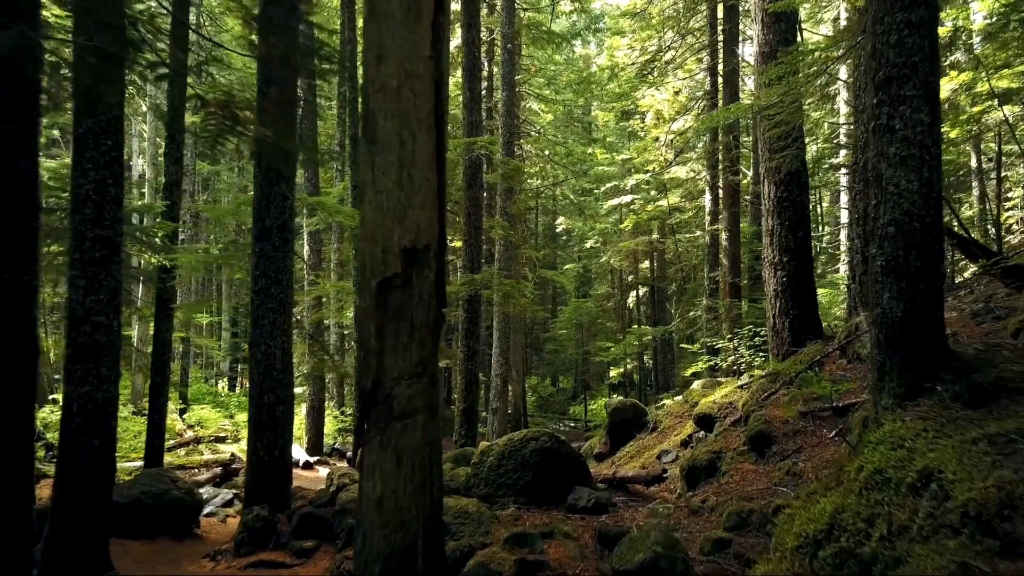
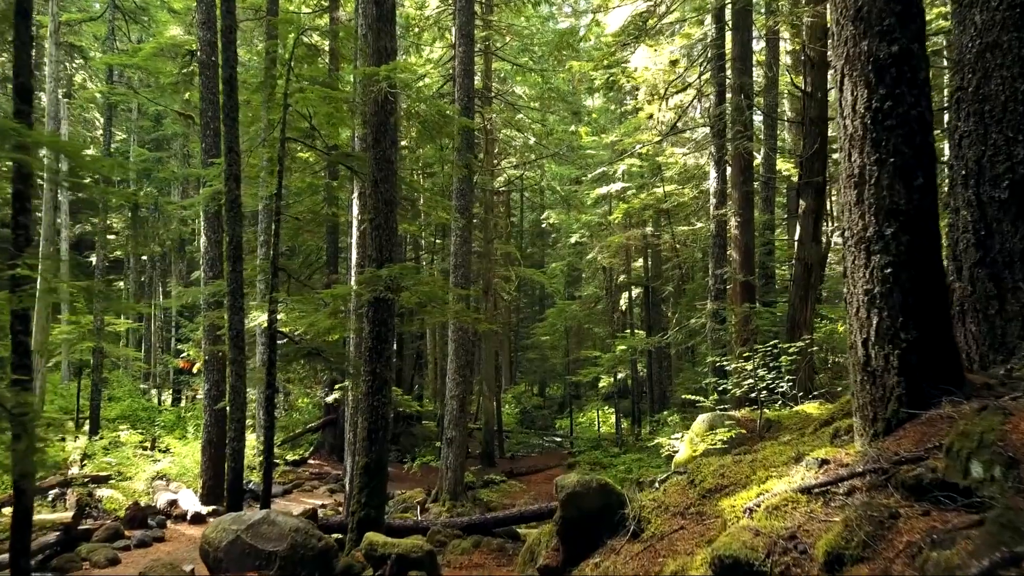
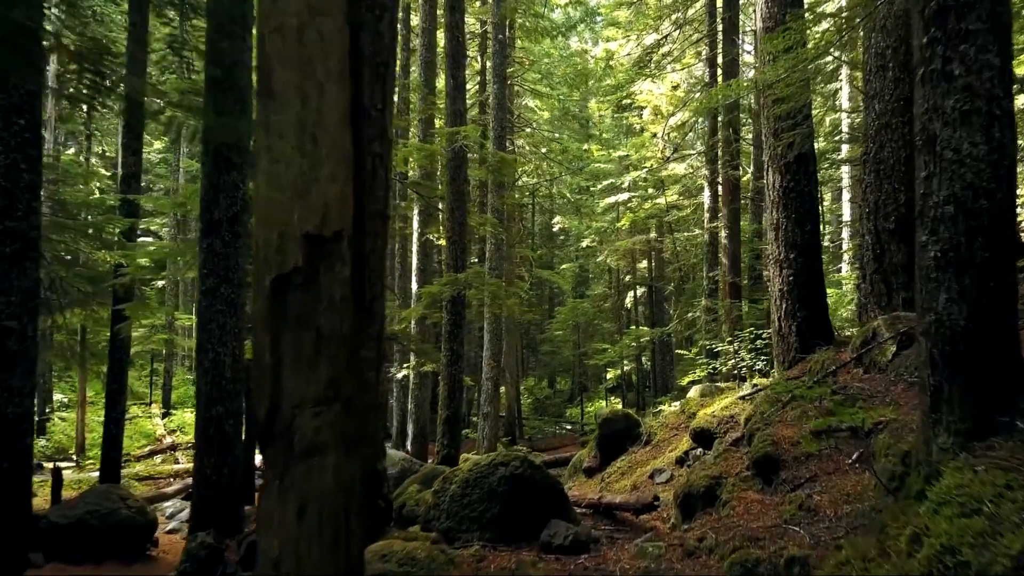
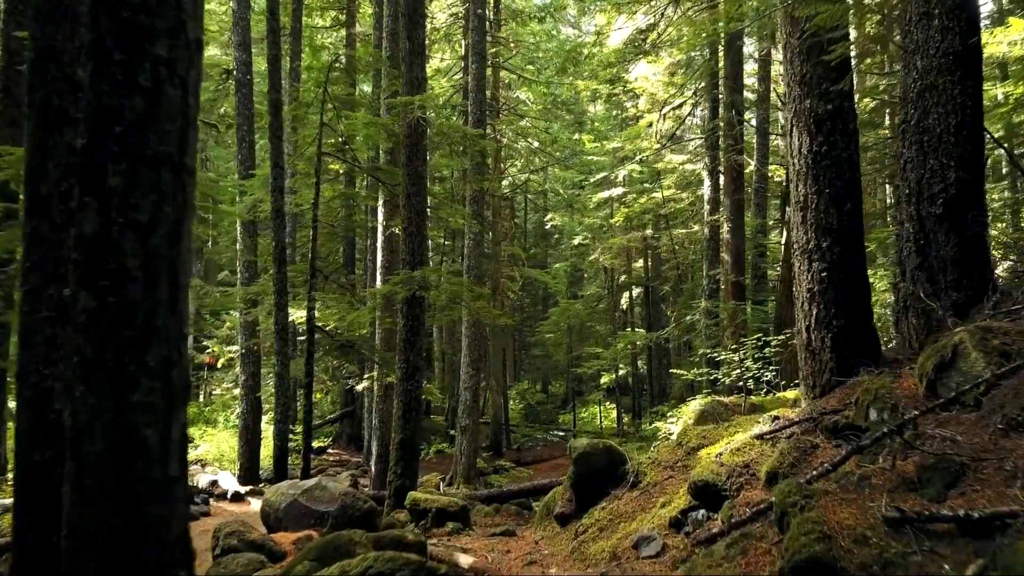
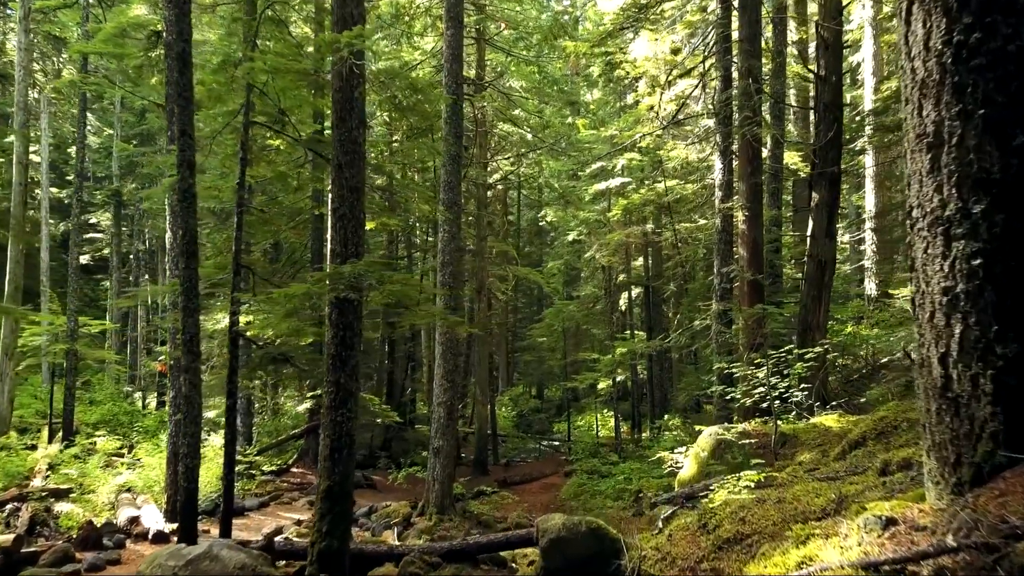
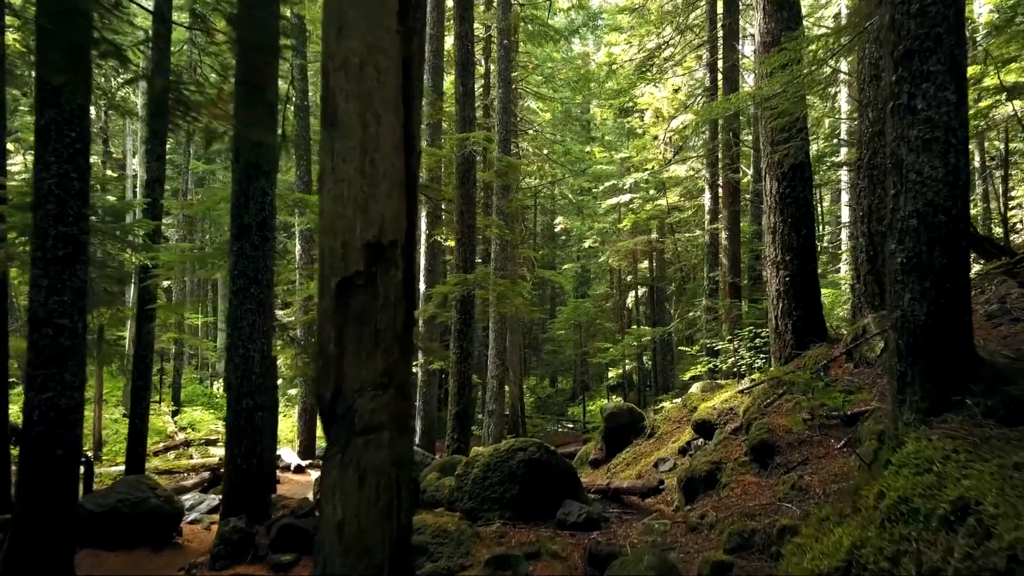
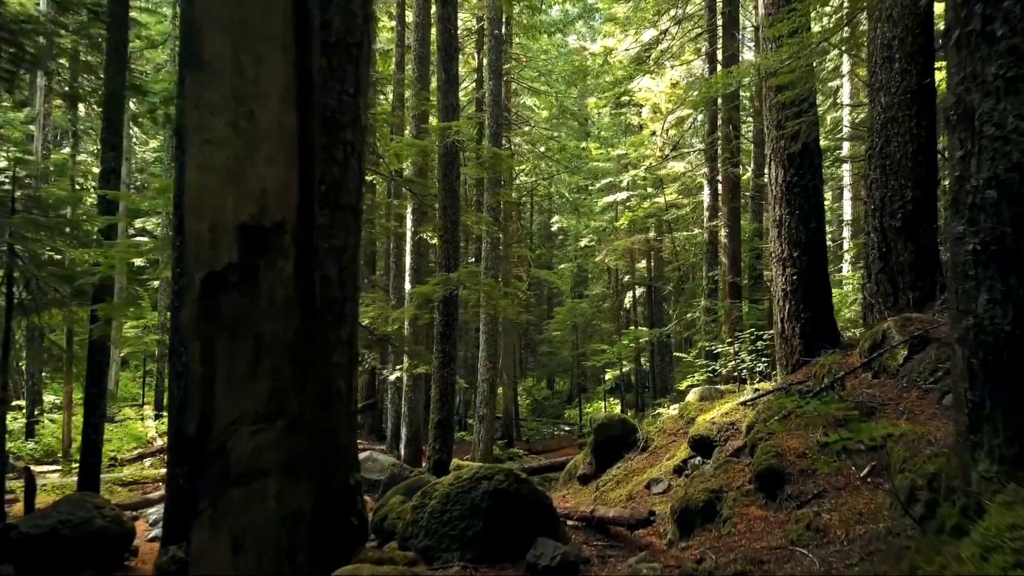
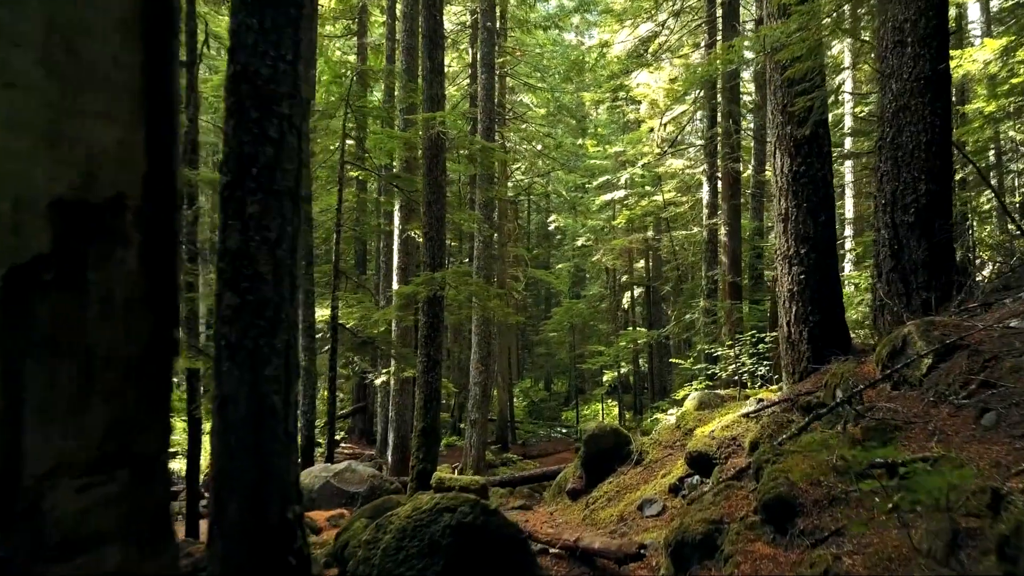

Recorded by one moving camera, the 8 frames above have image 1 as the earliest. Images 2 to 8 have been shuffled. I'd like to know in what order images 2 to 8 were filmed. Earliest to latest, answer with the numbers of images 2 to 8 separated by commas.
6, 3, 7, 8, 4, 2, 5
